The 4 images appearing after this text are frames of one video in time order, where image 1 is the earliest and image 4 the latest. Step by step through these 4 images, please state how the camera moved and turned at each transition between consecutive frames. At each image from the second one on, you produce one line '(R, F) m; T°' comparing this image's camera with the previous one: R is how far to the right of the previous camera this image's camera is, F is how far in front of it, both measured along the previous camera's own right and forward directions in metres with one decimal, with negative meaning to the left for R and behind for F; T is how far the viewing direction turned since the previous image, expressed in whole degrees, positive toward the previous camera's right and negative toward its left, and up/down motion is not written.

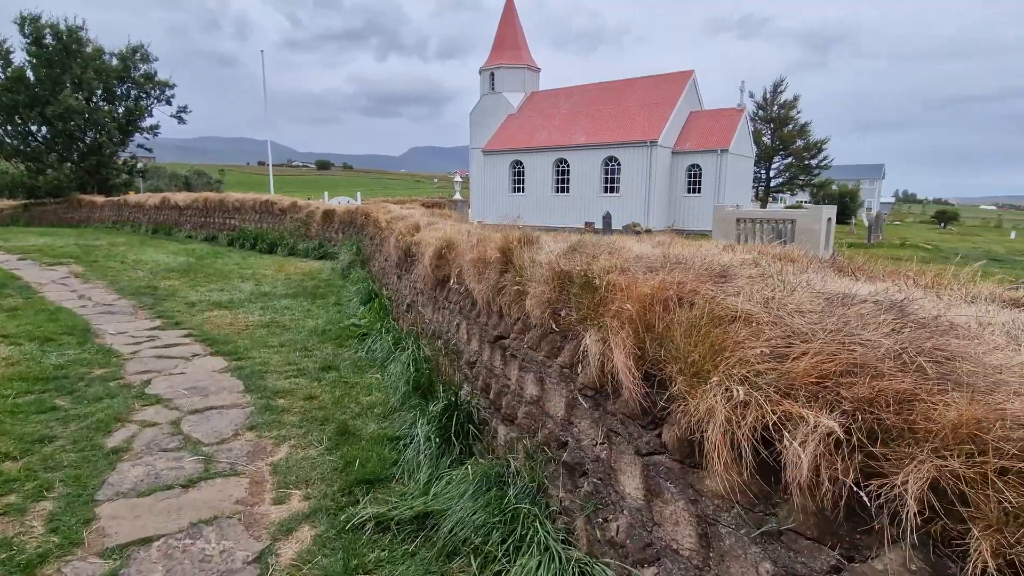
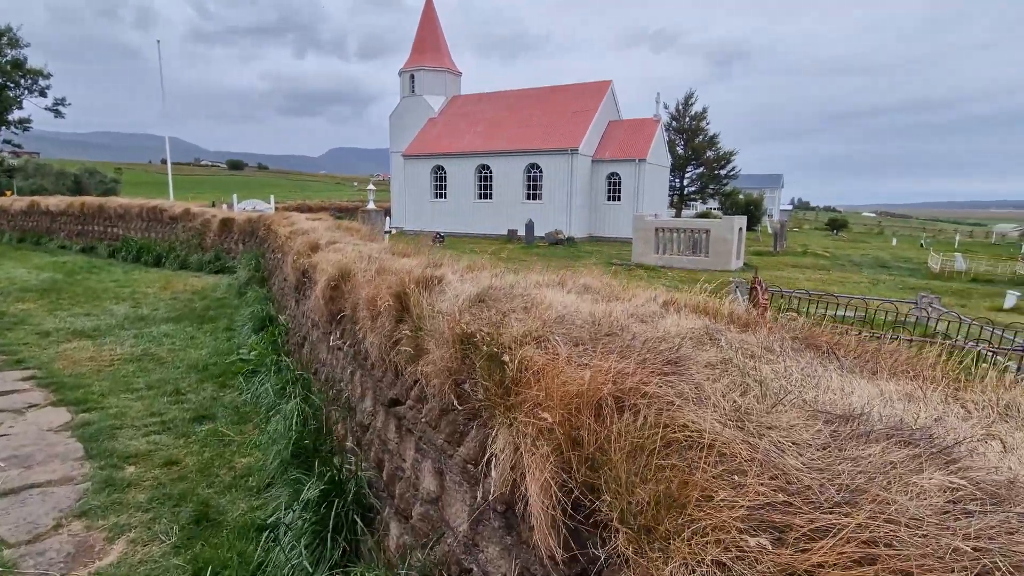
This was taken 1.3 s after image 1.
(+0.2, +0.7) m; +8°
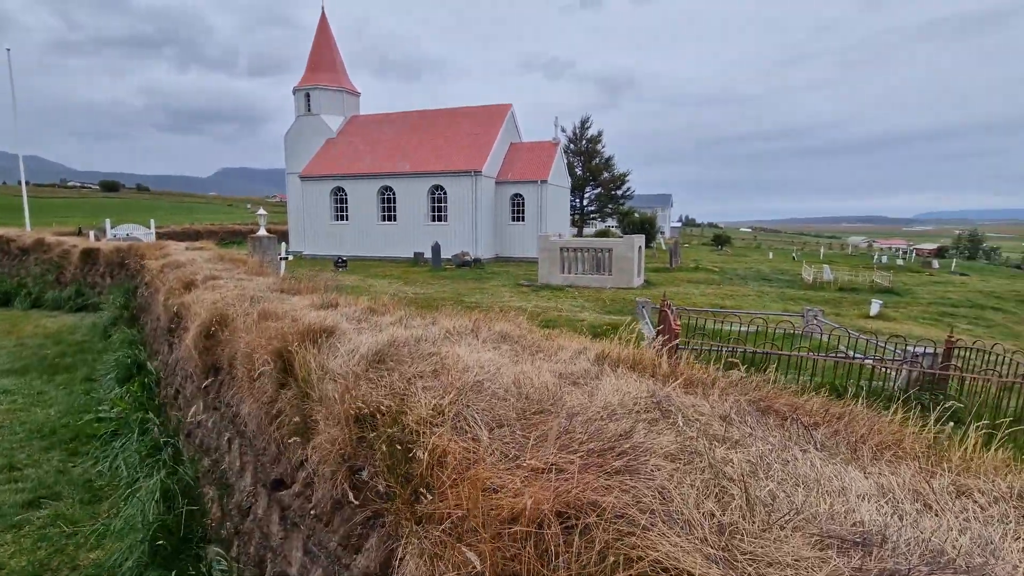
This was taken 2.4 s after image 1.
(0.0, +0.4) m; +9°
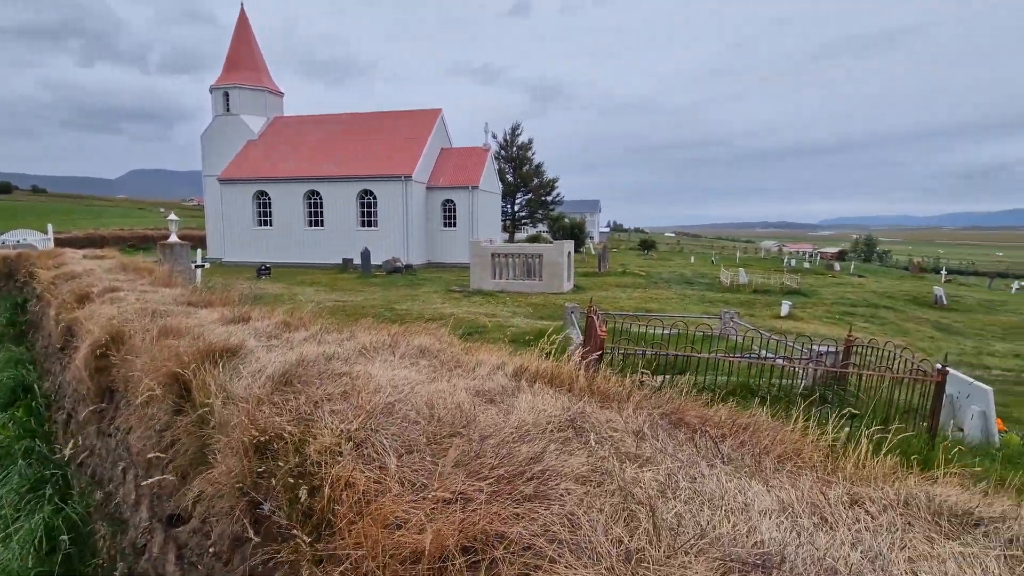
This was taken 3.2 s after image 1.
(+0.1, +0.1) m; +7°
